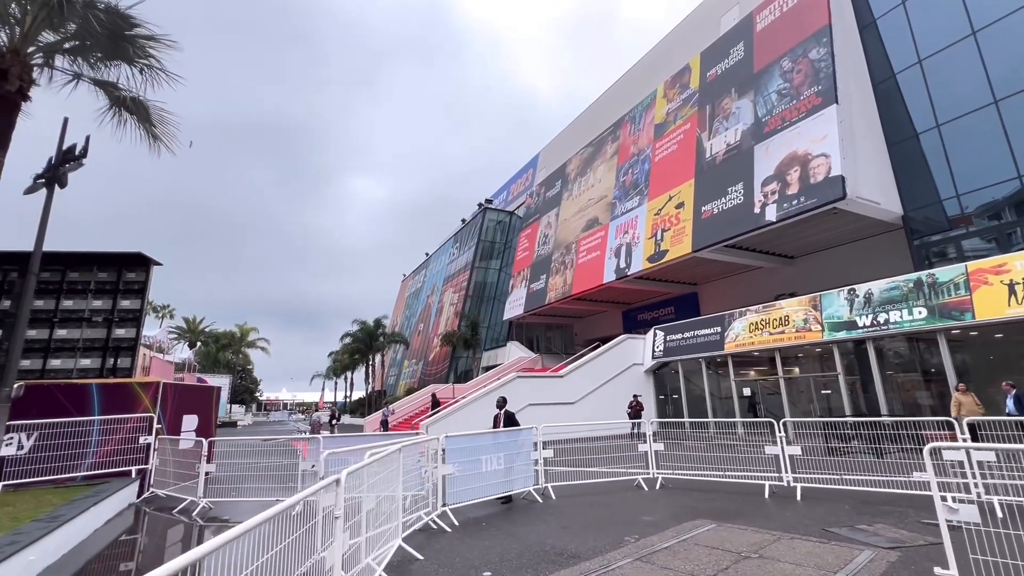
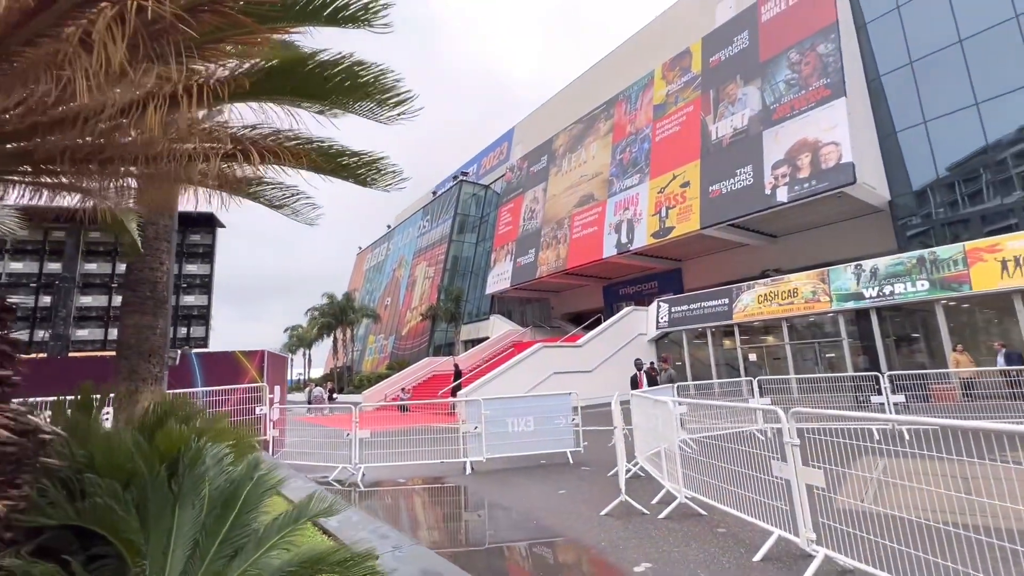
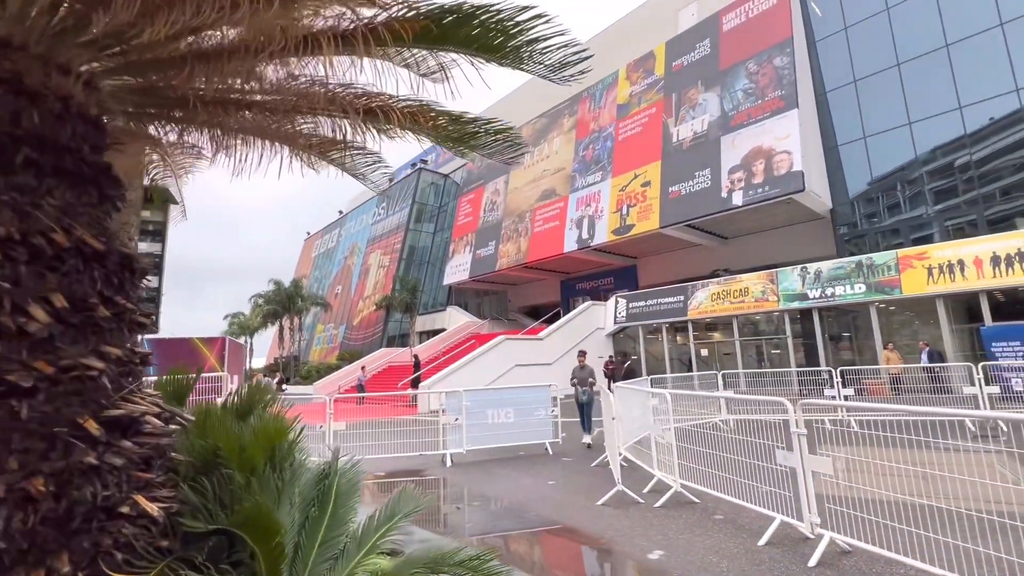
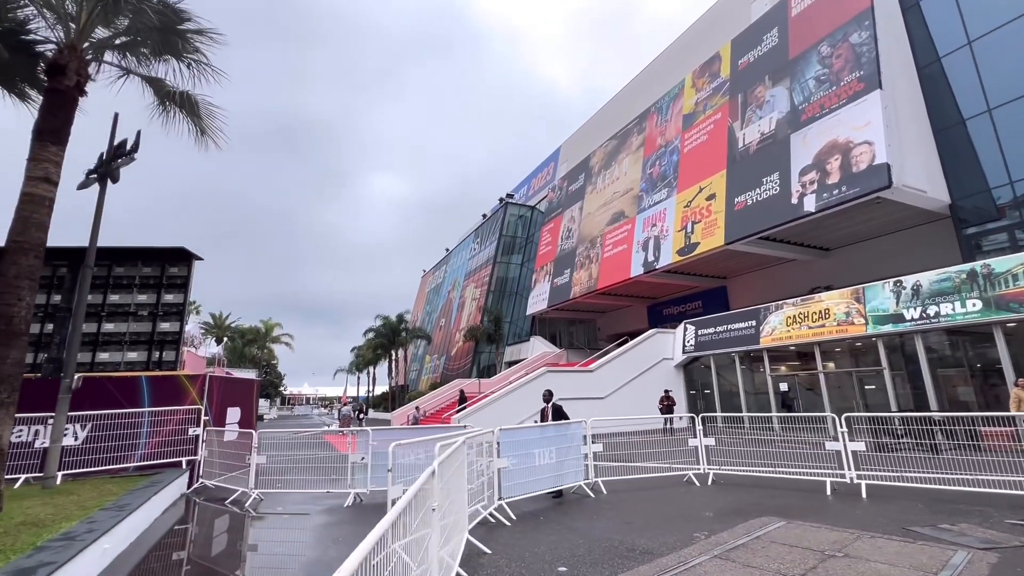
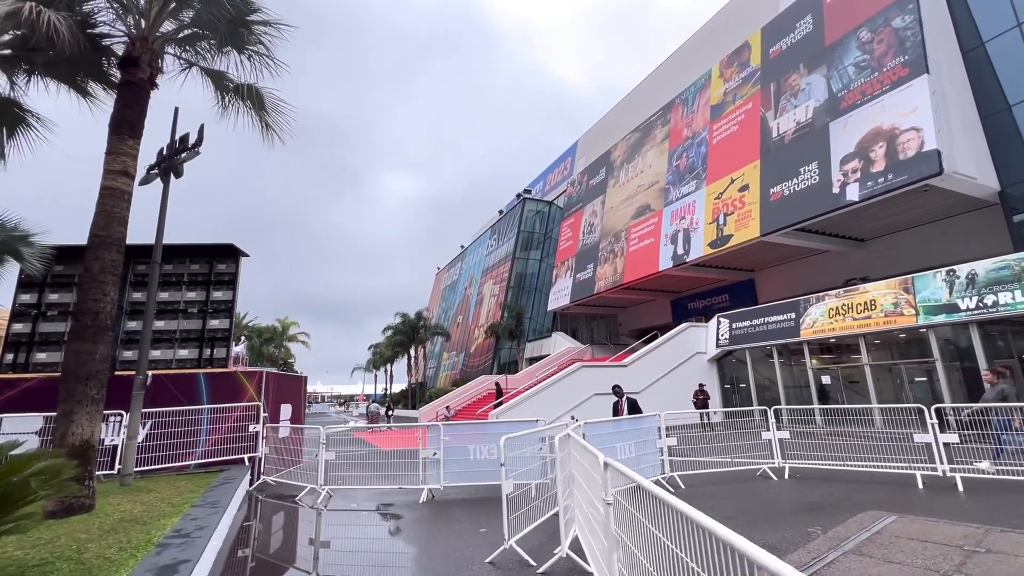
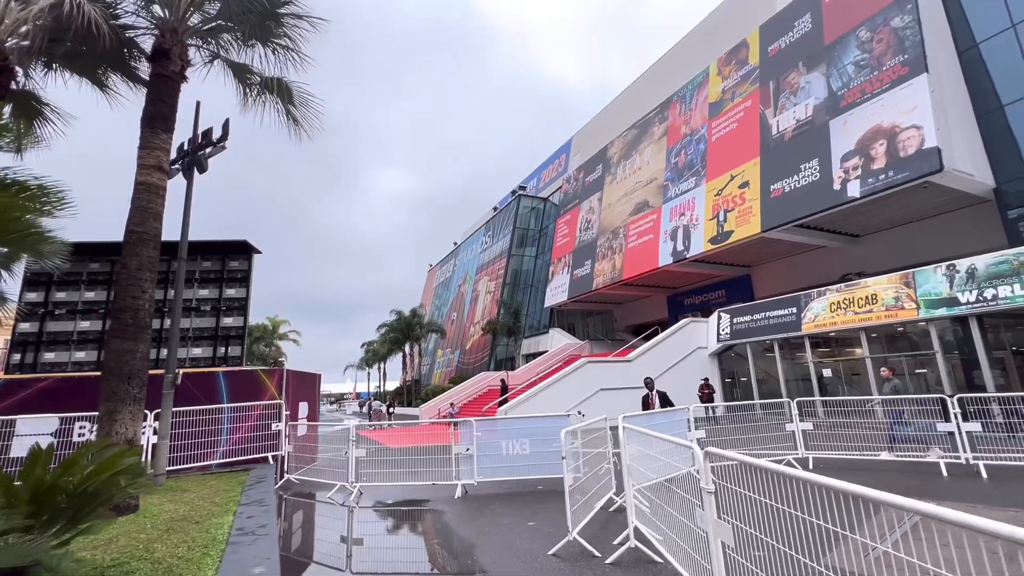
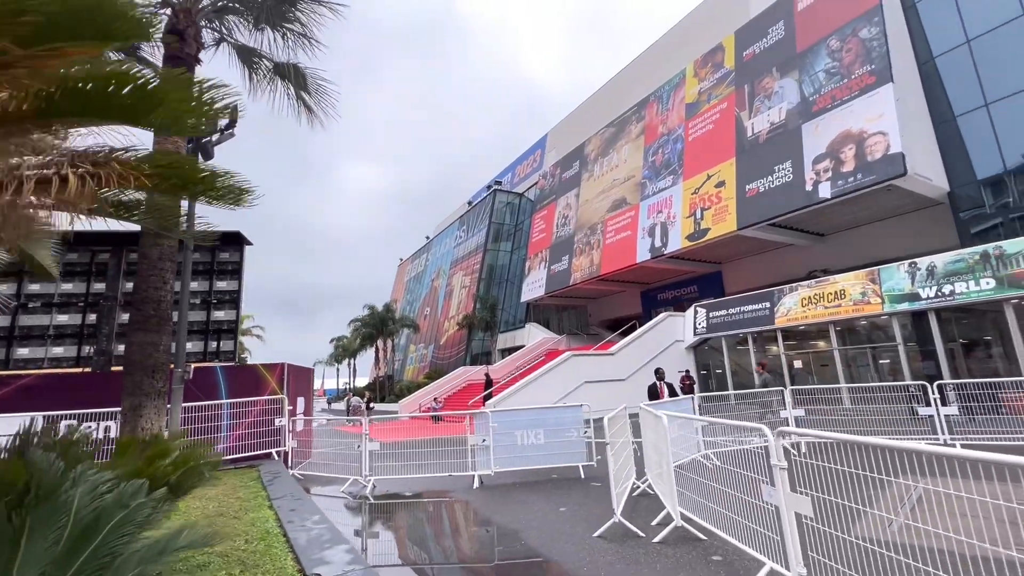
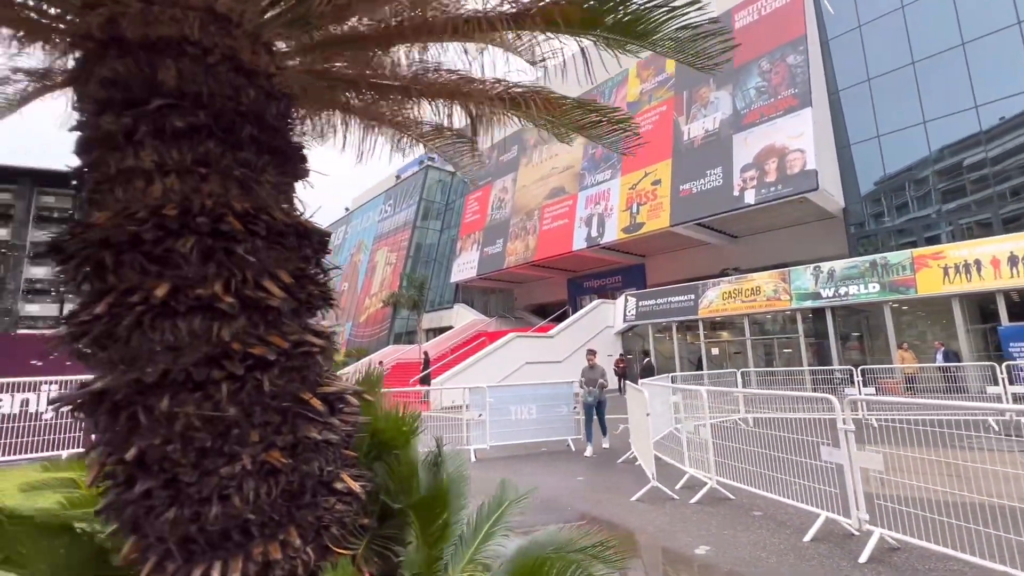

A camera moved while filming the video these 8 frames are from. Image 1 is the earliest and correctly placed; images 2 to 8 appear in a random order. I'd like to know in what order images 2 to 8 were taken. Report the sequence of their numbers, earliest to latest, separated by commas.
4, 5, 6, 7, 2, 3, 8
